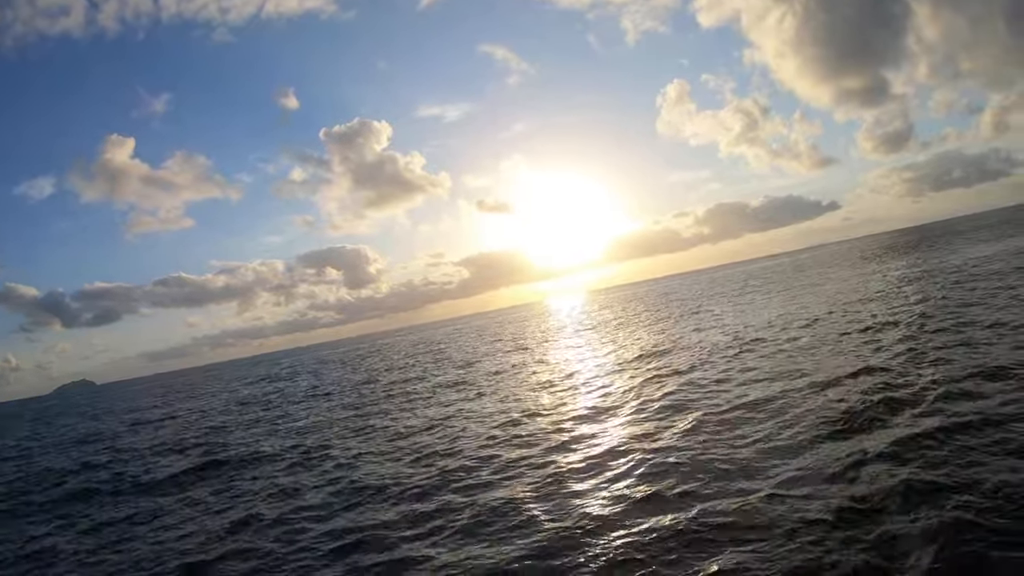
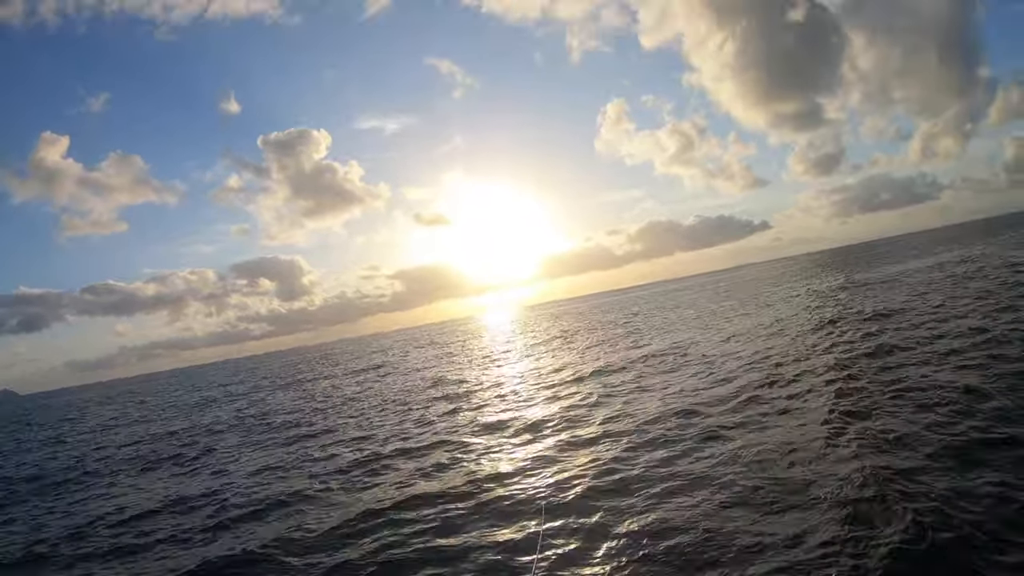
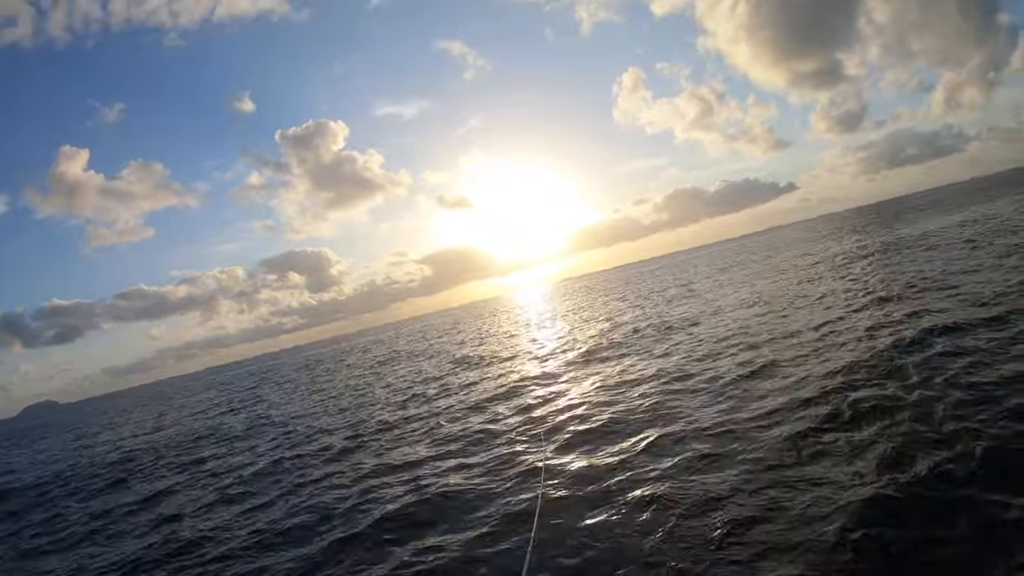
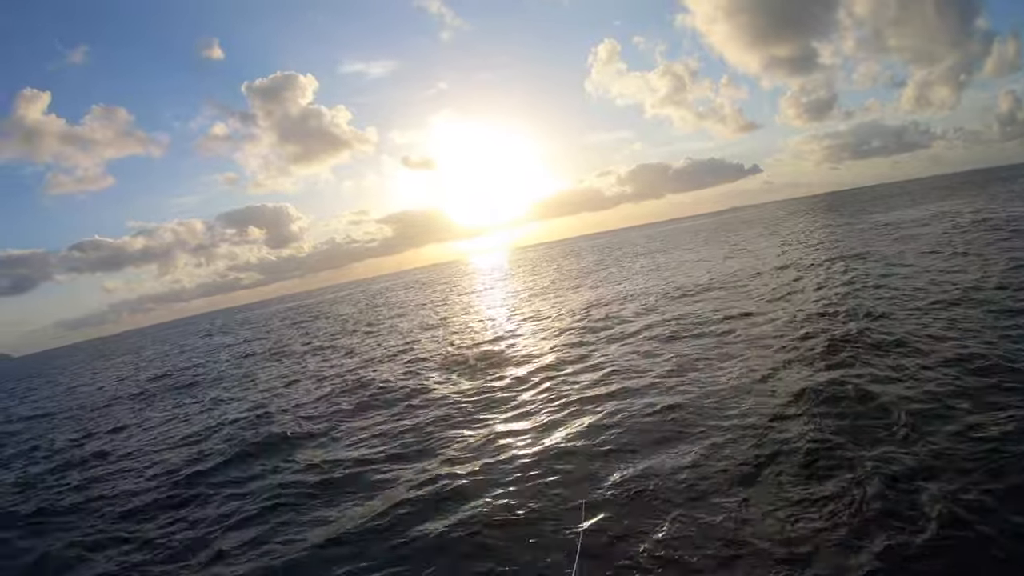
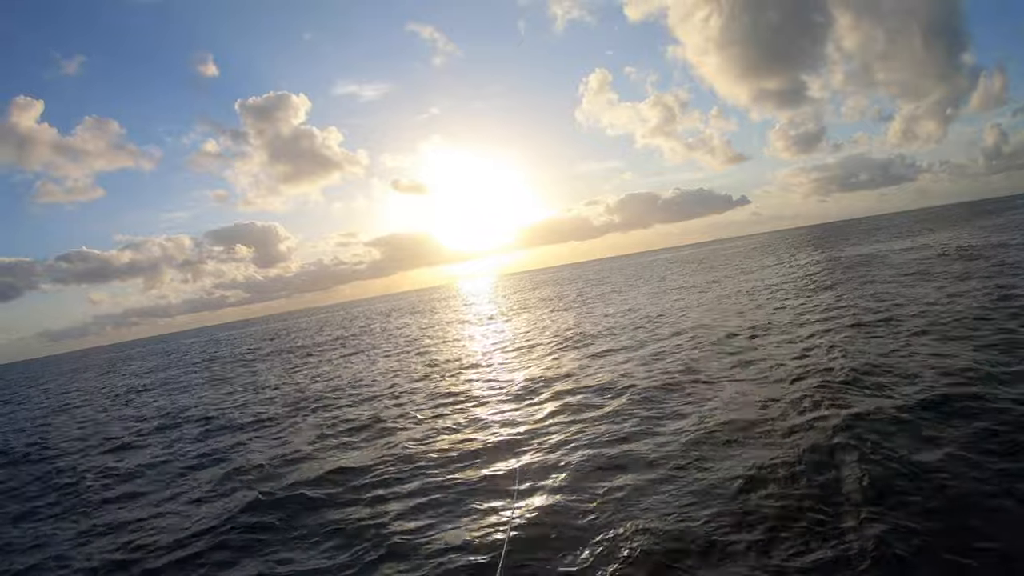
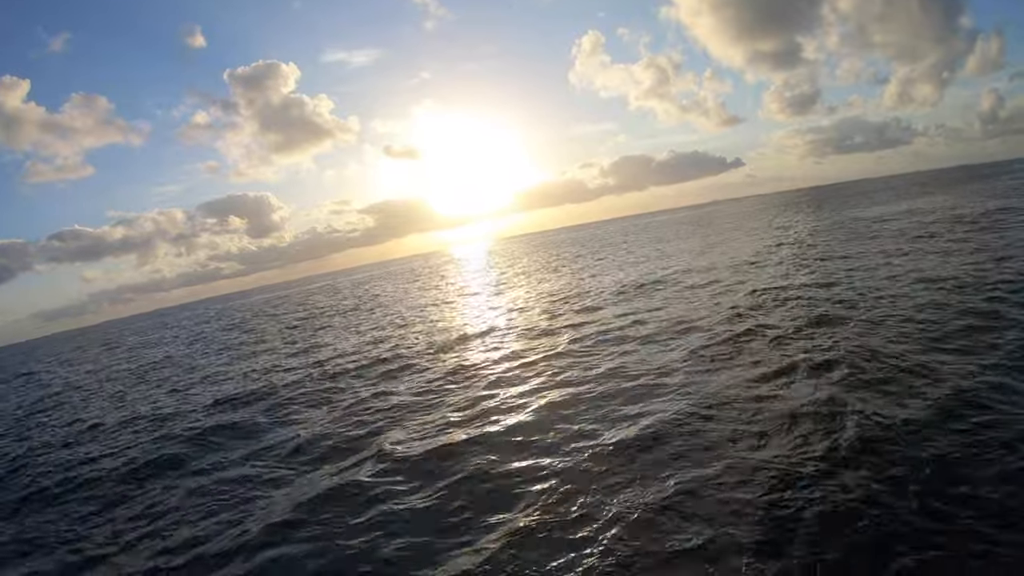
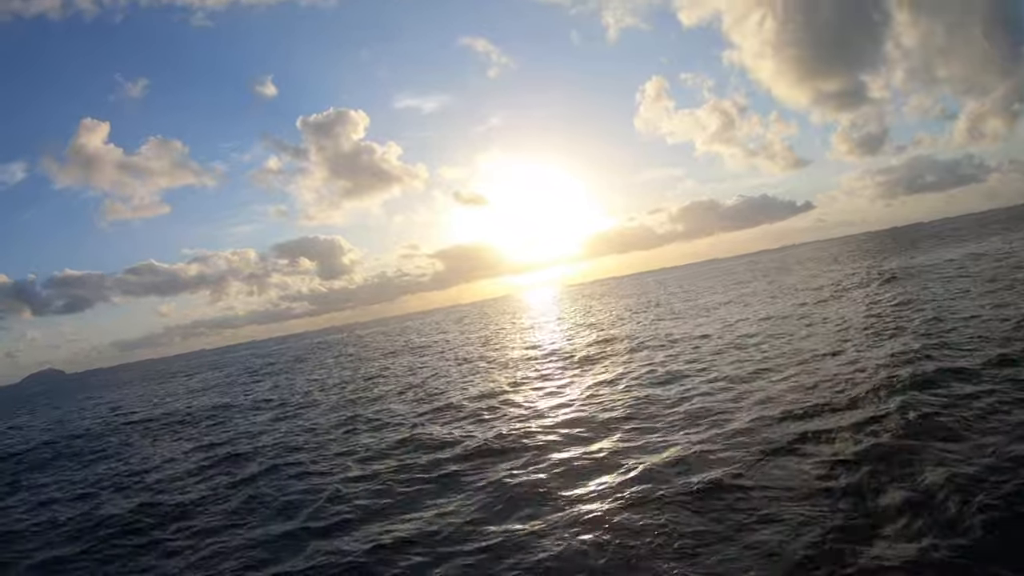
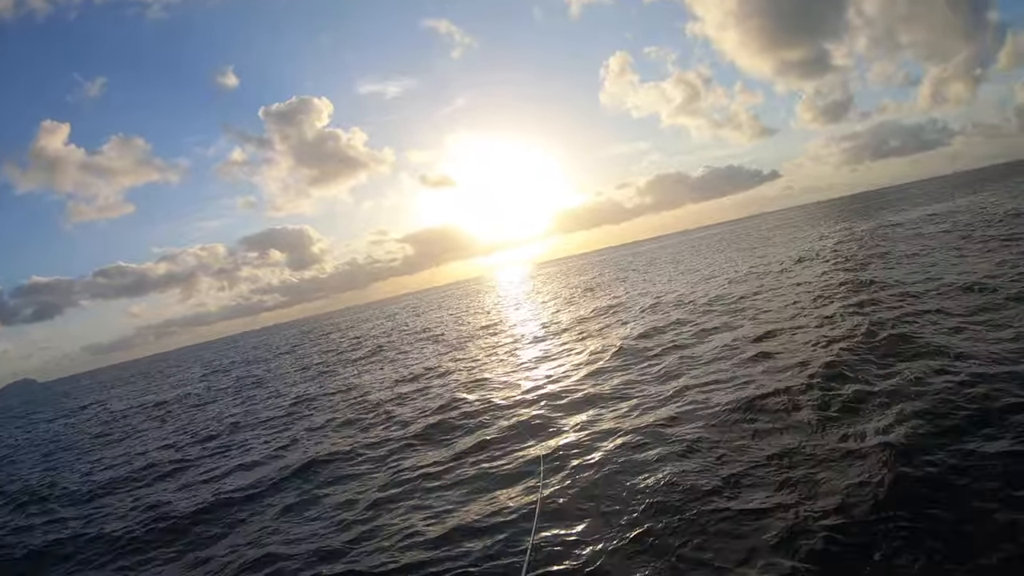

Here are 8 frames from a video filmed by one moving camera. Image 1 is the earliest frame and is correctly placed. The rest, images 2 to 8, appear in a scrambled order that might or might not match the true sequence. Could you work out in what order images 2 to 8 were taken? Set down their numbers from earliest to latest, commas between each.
7, 3, 8, 2, 5, 6, 4
